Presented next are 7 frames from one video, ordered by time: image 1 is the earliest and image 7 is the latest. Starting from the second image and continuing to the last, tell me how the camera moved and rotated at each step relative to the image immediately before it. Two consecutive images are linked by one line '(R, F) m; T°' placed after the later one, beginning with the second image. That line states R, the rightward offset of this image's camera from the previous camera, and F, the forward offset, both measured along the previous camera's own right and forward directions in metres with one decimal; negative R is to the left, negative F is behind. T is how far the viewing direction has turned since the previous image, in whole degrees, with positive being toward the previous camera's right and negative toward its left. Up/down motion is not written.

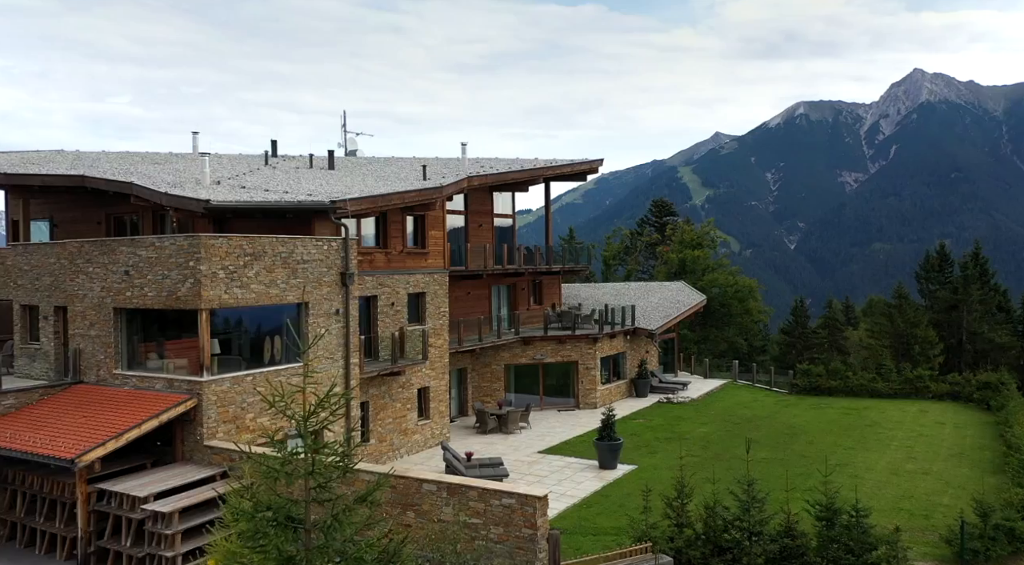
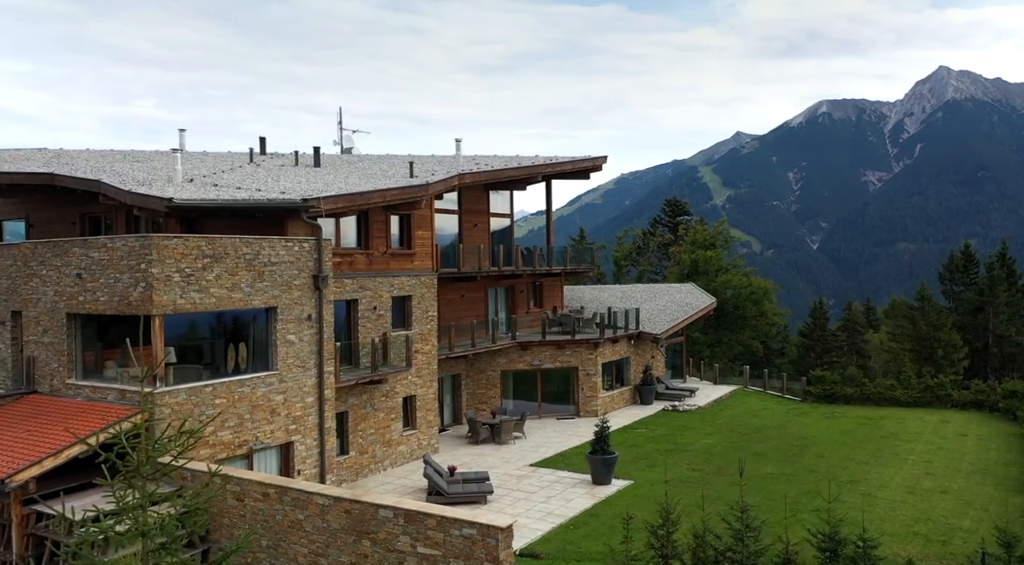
(+0.9, +1.5) m; -1°
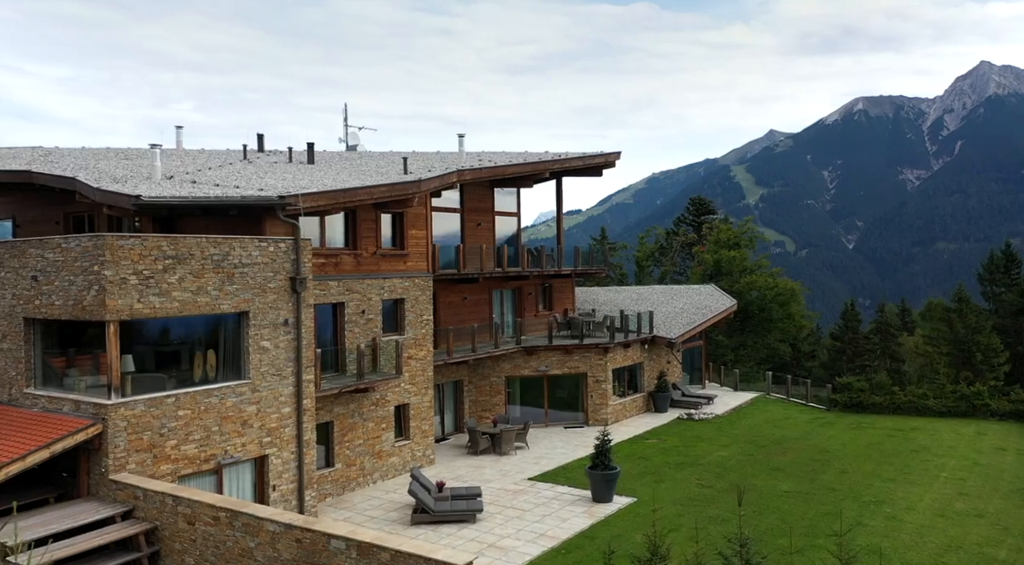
(+1.0, +1.5) m; -2°
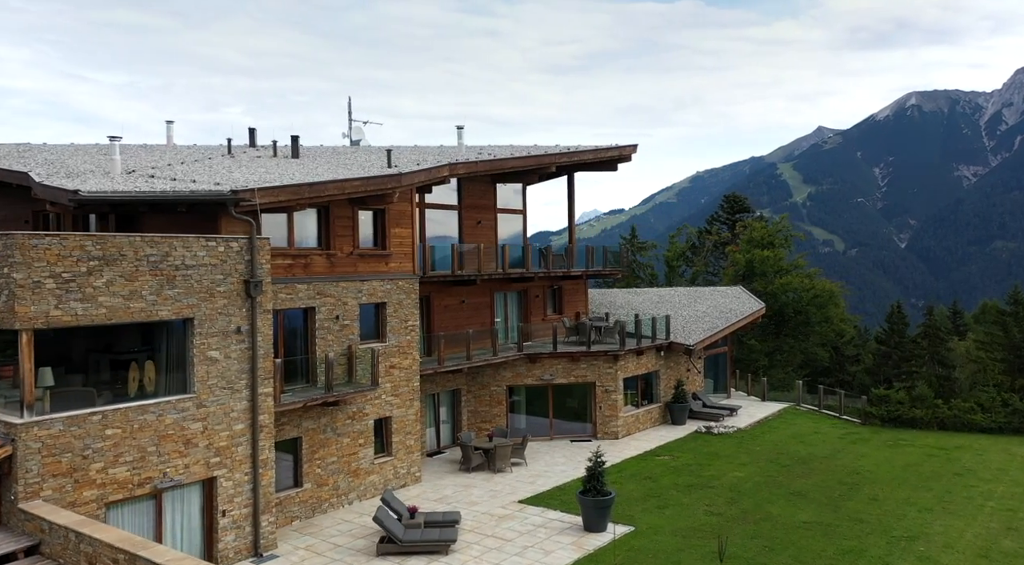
(+1.4, +2.2) m; -3°
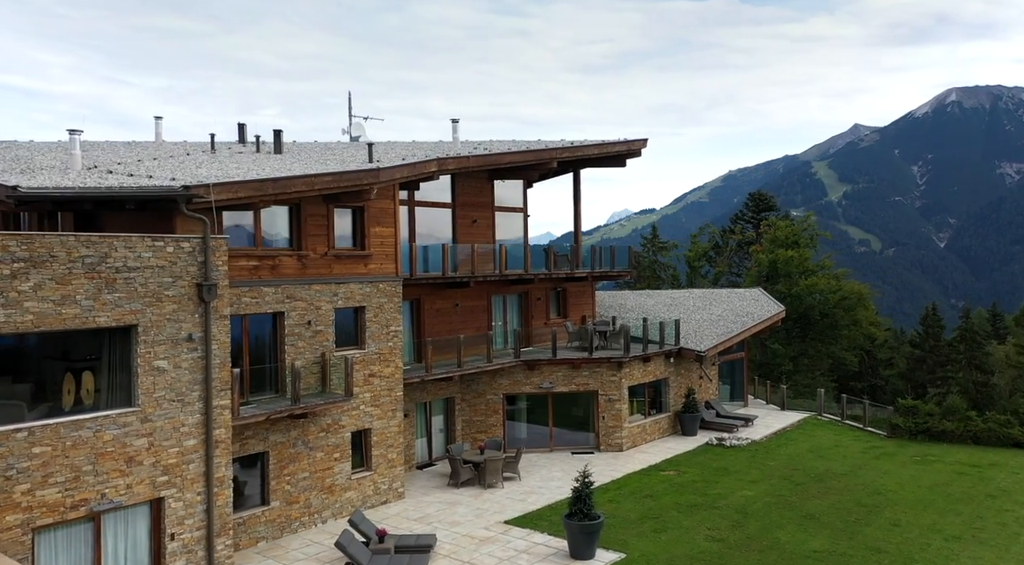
(+1.1, +1.7) m; -2°
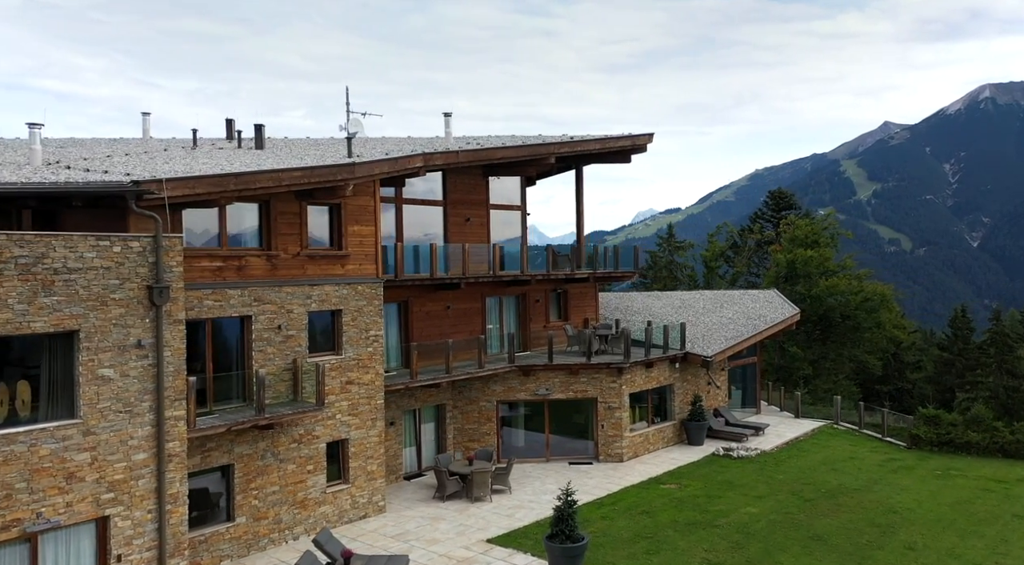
(+1.0, +1.3) m; -2°
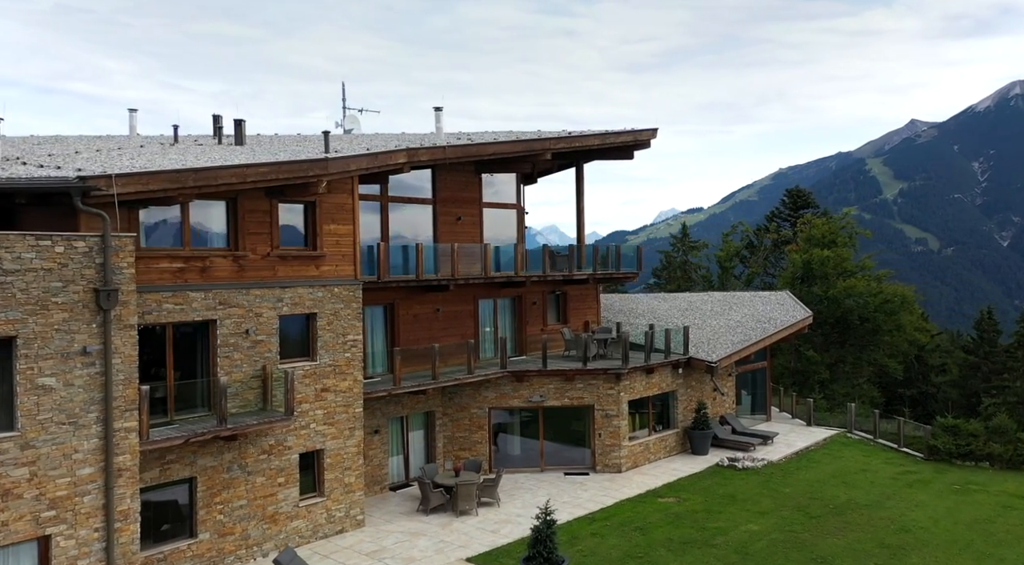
(+0.9, +1.2) m; -2°
